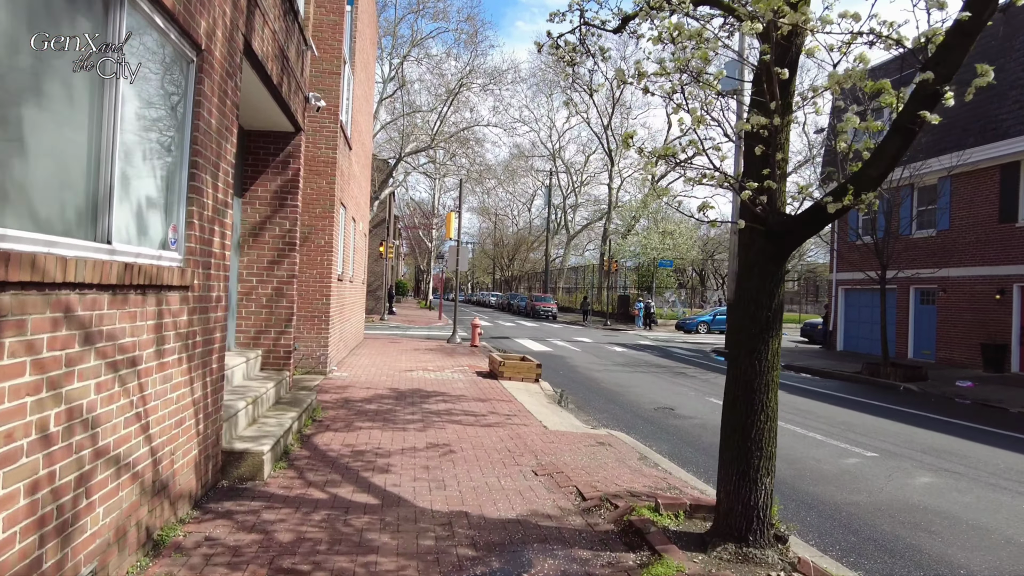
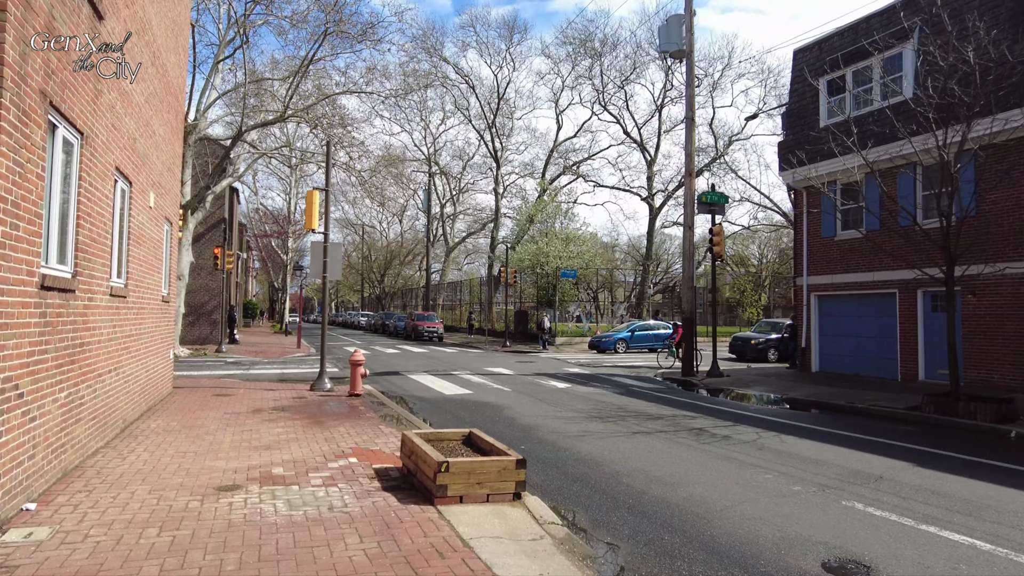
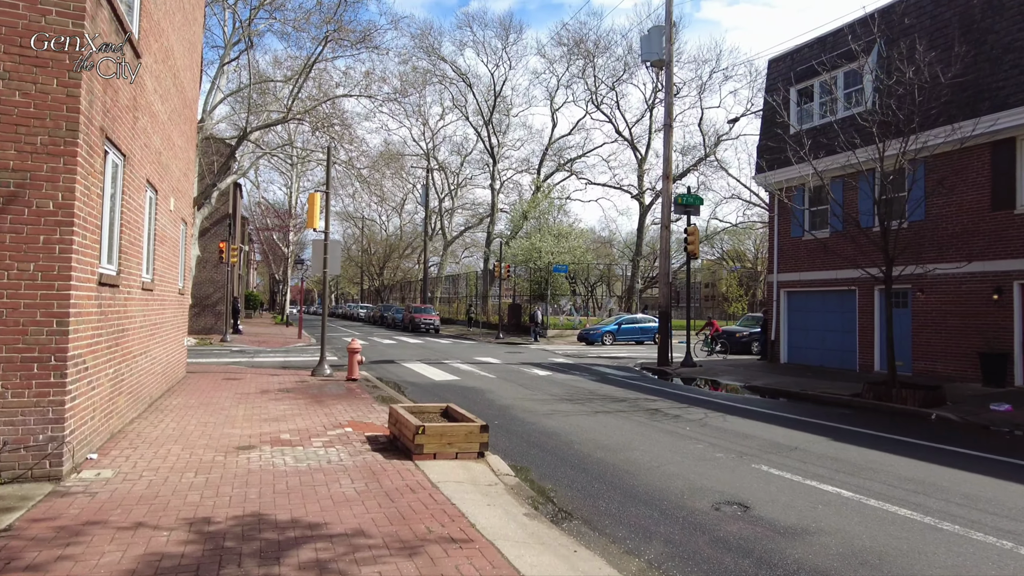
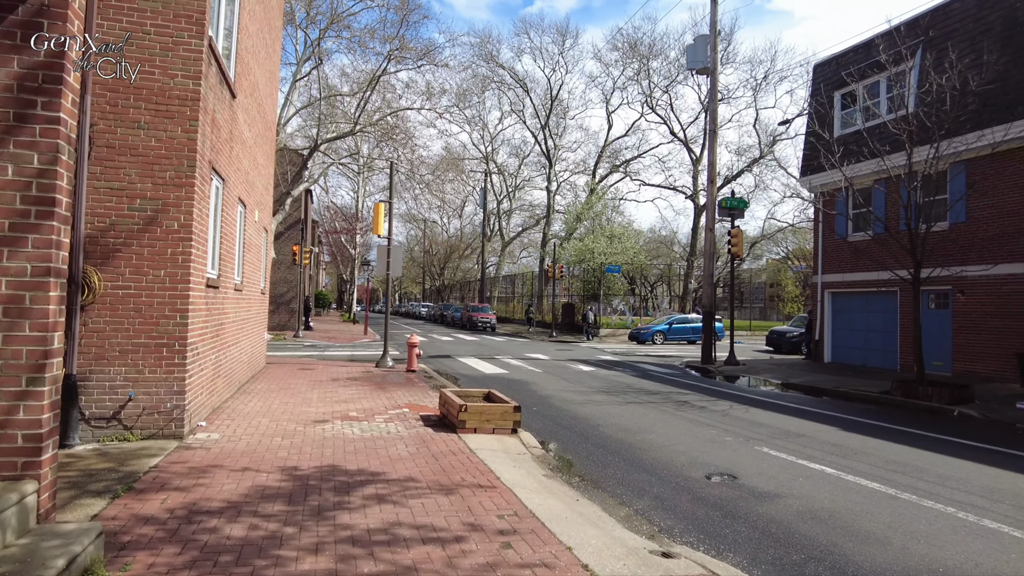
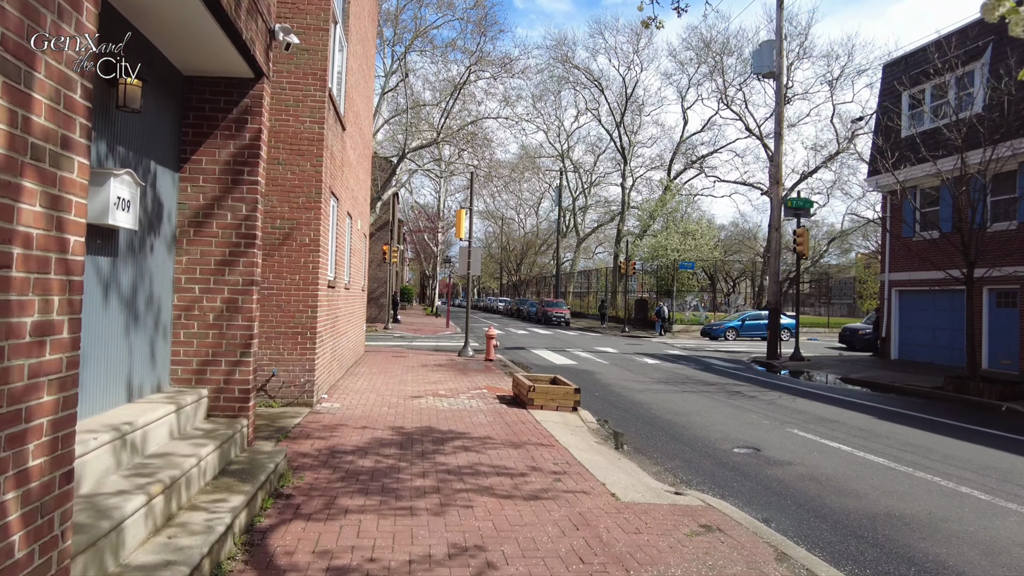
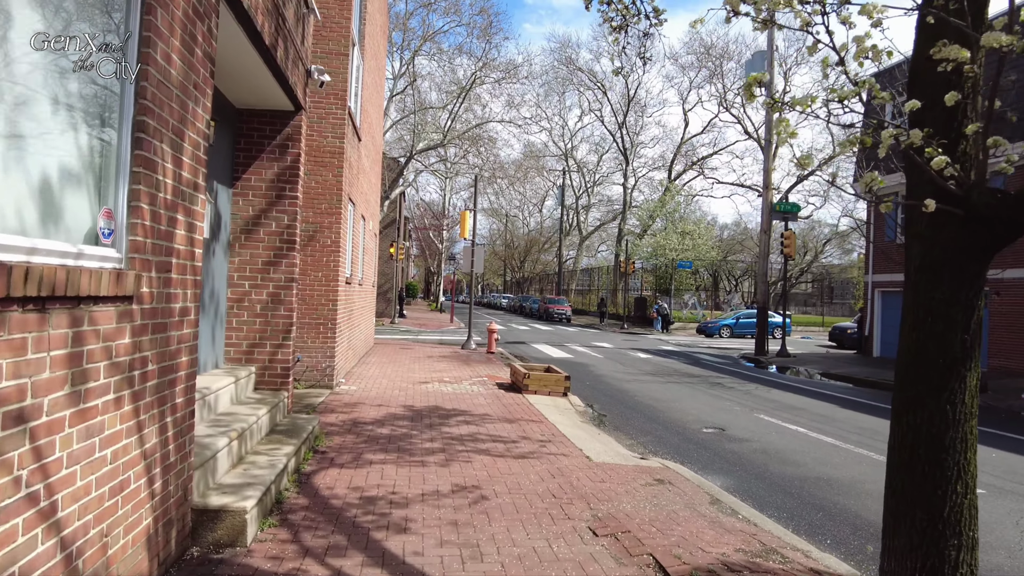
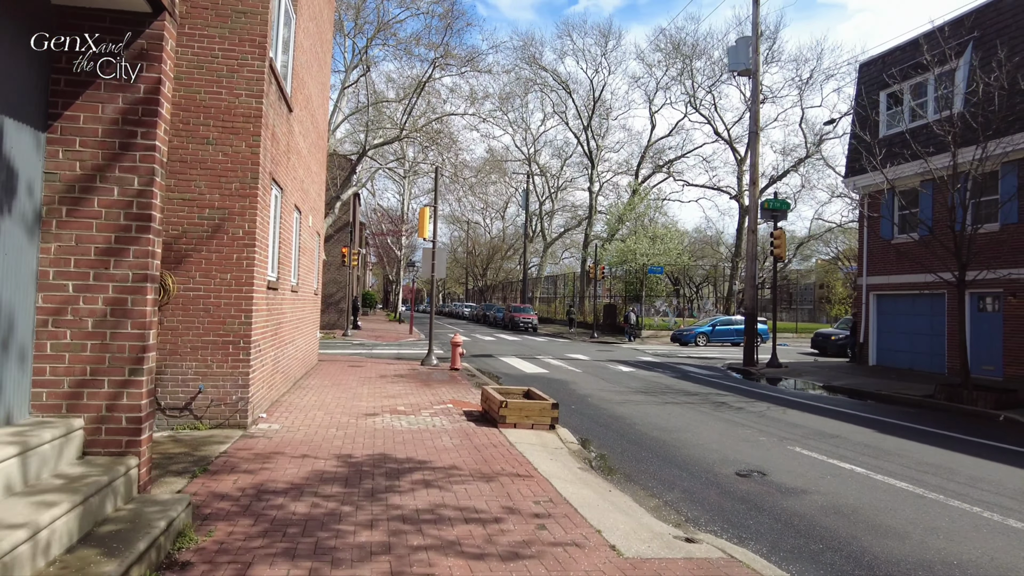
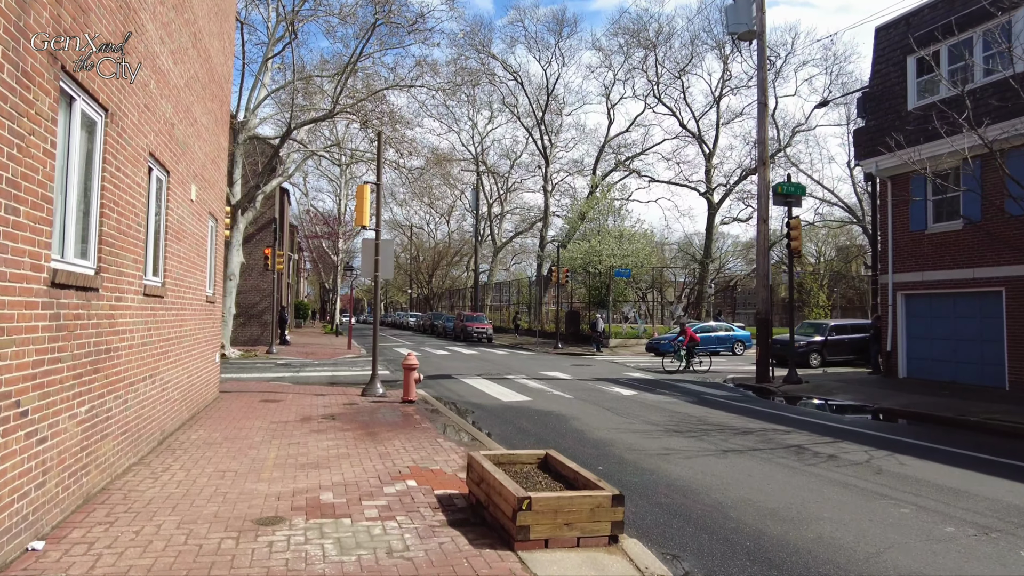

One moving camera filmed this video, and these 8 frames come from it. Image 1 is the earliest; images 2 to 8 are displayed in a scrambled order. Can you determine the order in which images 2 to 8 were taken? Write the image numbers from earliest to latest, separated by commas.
6, 5, 7, 4, 3, 2, 8
